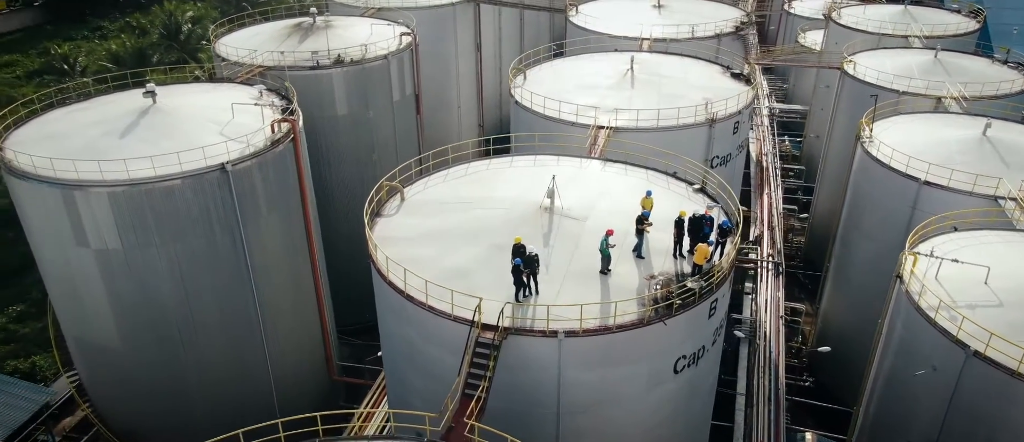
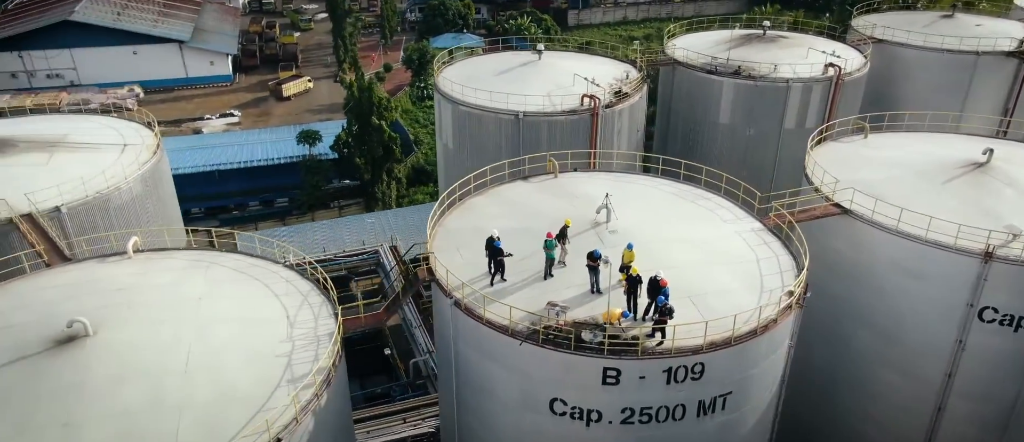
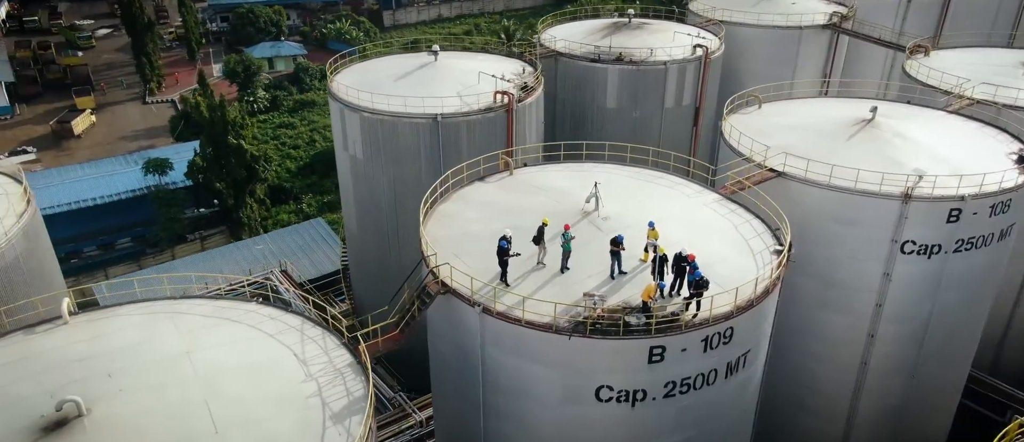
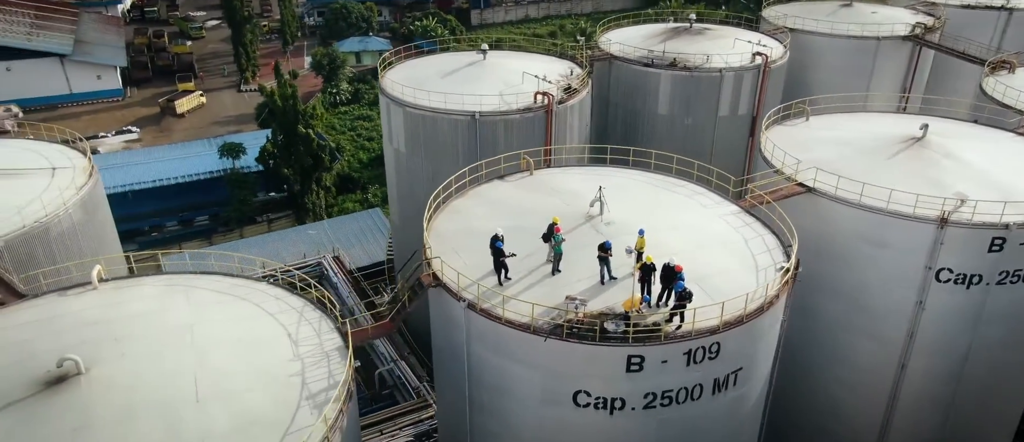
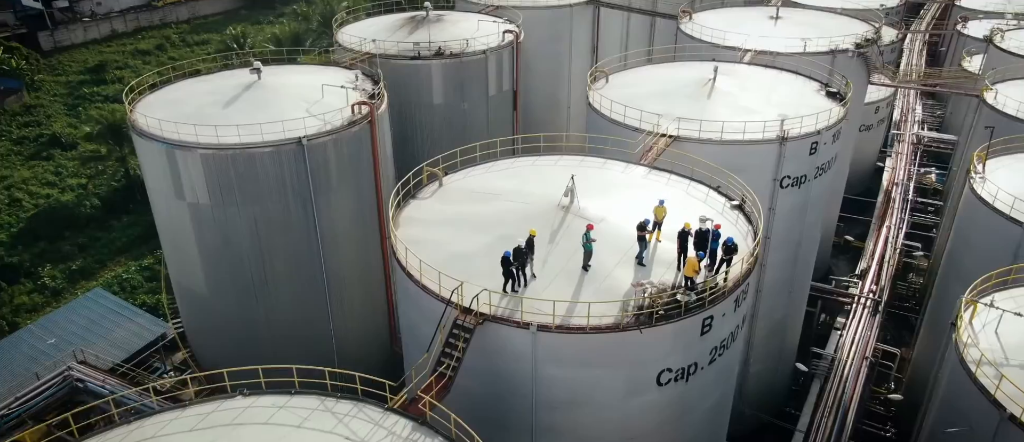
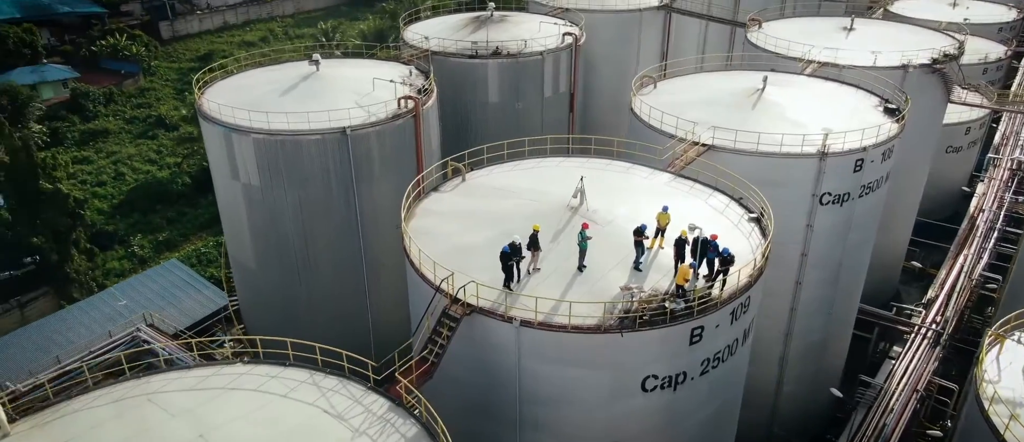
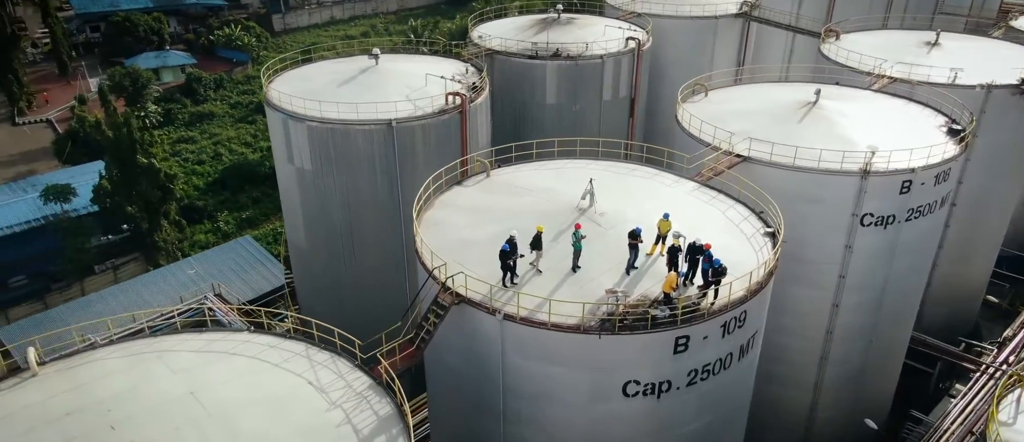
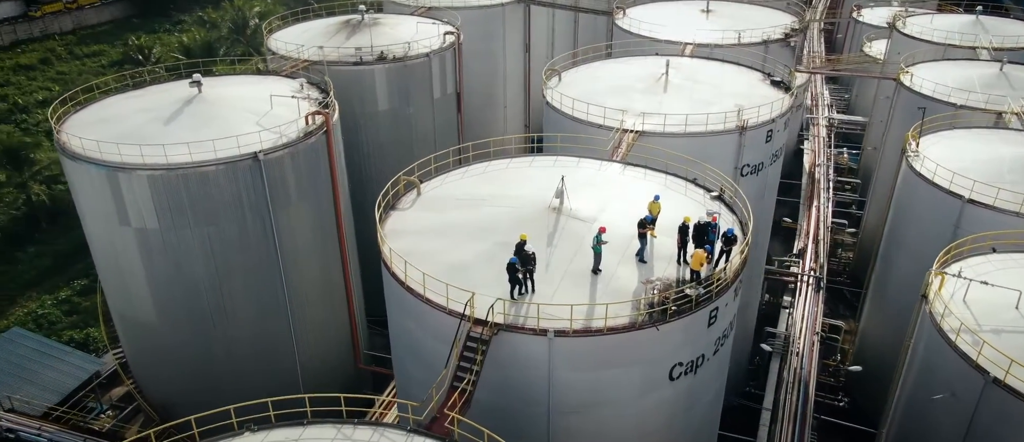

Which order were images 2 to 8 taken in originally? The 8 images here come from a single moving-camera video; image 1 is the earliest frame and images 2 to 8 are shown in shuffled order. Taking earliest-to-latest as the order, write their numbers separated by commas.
8, 5, 6, 7, 3, 4, 2
